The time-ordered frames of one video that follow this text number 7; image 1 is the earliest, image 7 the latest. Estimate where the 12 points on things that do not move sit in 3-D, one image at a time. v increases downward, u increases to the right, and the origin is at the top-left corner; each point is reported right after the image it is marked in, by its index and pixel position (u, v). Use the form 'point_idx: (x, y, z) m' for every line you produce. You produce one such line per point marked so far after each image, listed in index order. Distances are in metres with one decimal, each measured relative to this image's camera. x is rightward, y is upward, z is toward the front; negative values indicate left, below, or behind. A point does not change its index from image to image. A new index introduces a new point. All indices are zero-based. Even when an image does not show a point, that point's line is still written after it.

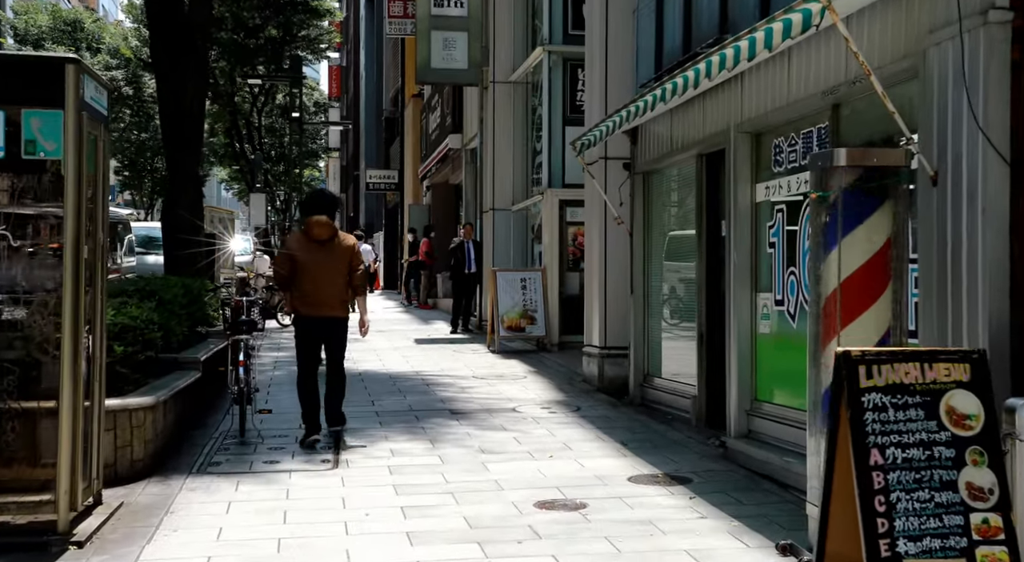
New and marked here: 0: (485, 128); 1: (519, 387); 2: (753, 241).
0: (-0.4, +2.4, +19.3) m
1: (+0.1, -1.1, +12.1) m
2: (+1.6, +0.3, +8.0) m
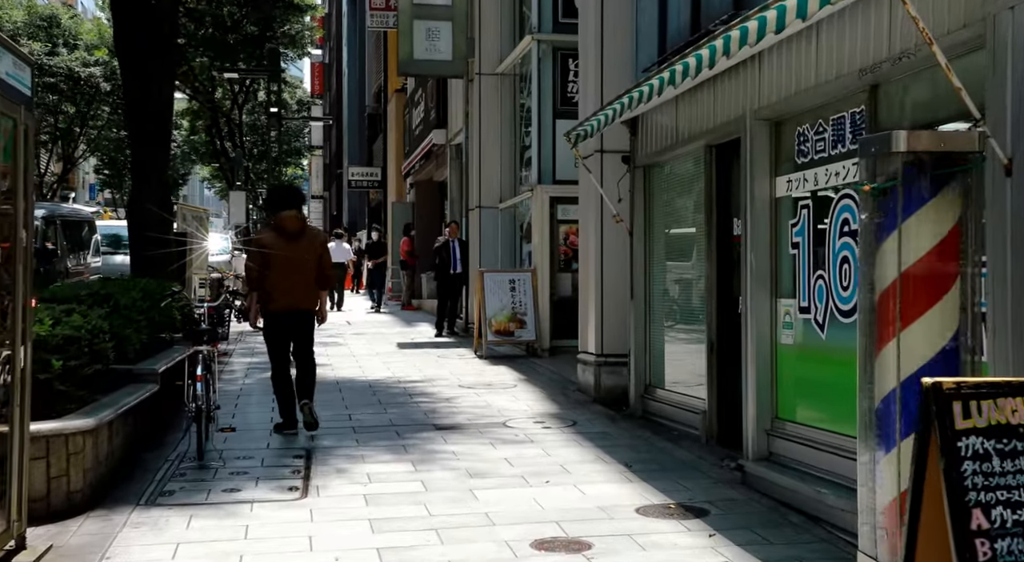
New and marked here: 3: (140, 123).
0: (-0.6, +2.4, +18.4) m
1: (0.0, -1.1, +11.2) m
2: (+1.6, +0.2, +7.2) m
3: (-4.1, +1.7, +13.3) m
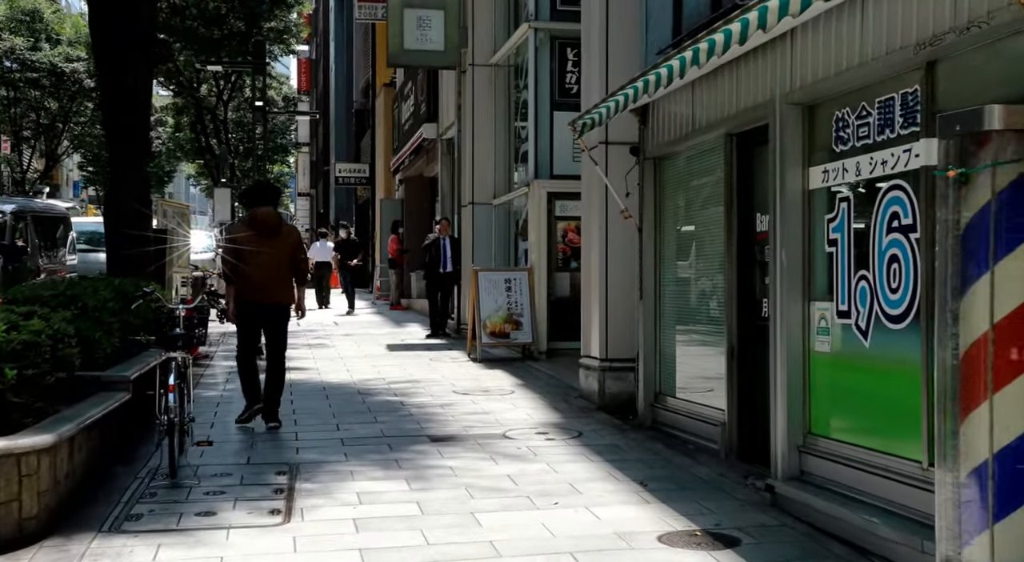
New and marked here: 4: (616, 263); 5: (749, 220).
0: (-0.7, +2.4, +17.7) m
1: (0.0, -1.1, +10.5) m
2: (+1.6, +0.2, +6.5) m
3: (-4.1, +1.7, +12.5) m
4: (+0.9, +0.2, +10.3) m
5: (+1.5, +0.4, +7.7) m
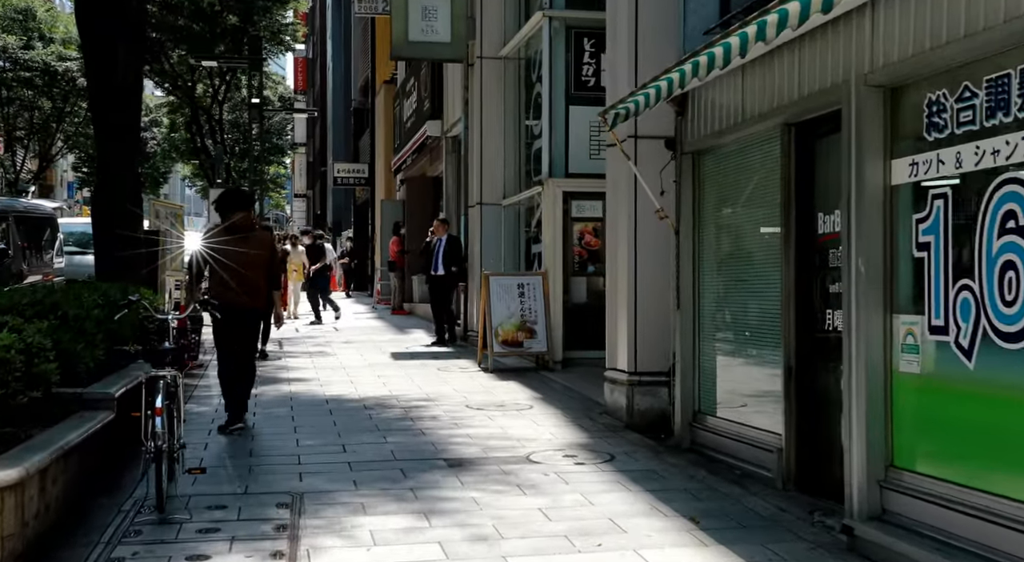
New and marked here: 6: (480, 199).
0: (-0.6, +2.4, +16.8) m
1: (+0.1, -1.1, +9.7) m
2: (+1.8, +0.2, +5.7) m
3: (-3.9, +1.7, +11.7) m
4: (+1.1, +0.1, +9.5) m
5: (+1.7, +0.3, +6.8) m
6: (-0.4, +1.1, +16.5) m
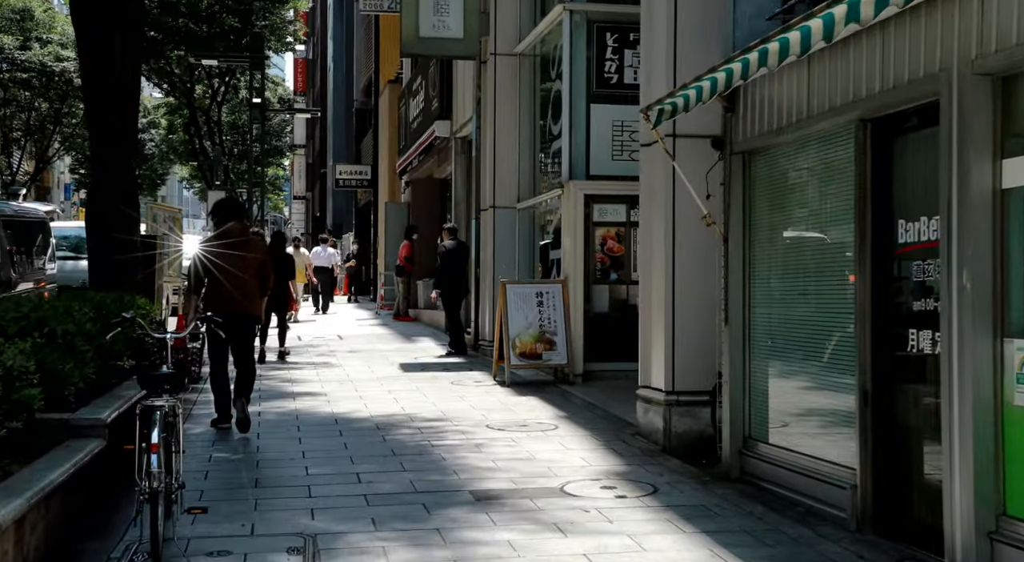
0: (-0.4, +2.3, +16.1) m
1: (+0.3, -1.2, +8.9) m
2: (+2.0, +0.1, +4.9) m
3: (-3.8, +1.6, +10.9) m
4: (+1.3, 0.0, +8.7) m
5: (+1.9, +0.3, +6.1) m
6: (-0.2, +1.0, +15.7) m
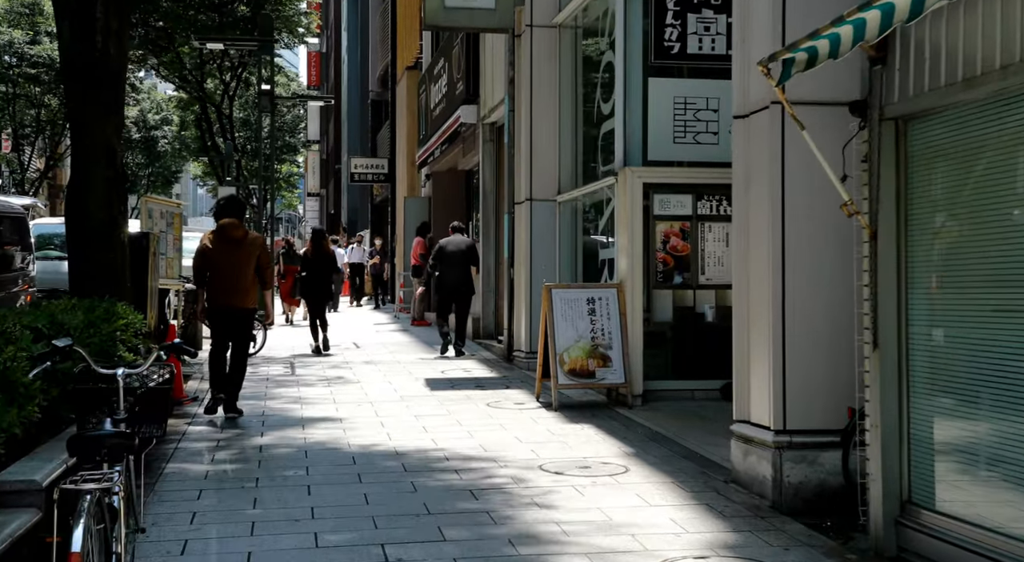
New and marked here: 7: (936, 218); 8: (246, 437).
0: (+0.1, +2.2, +14.2) m
1: (+0.7, -1.3, +7.0) m
2: (+2.3, +0.1, +3.0) m
3: (-3.4, +1.5, +9.0) m
4: (+1.6, 0.0, +6.8) m
5: (+2.2, +0.2, +4.1) m
6: (+0.2, +1.0, +13.8) m
7: (+1.9, +0.3, +5.4) m
8: (-2.1, -1.2, +9.3) m
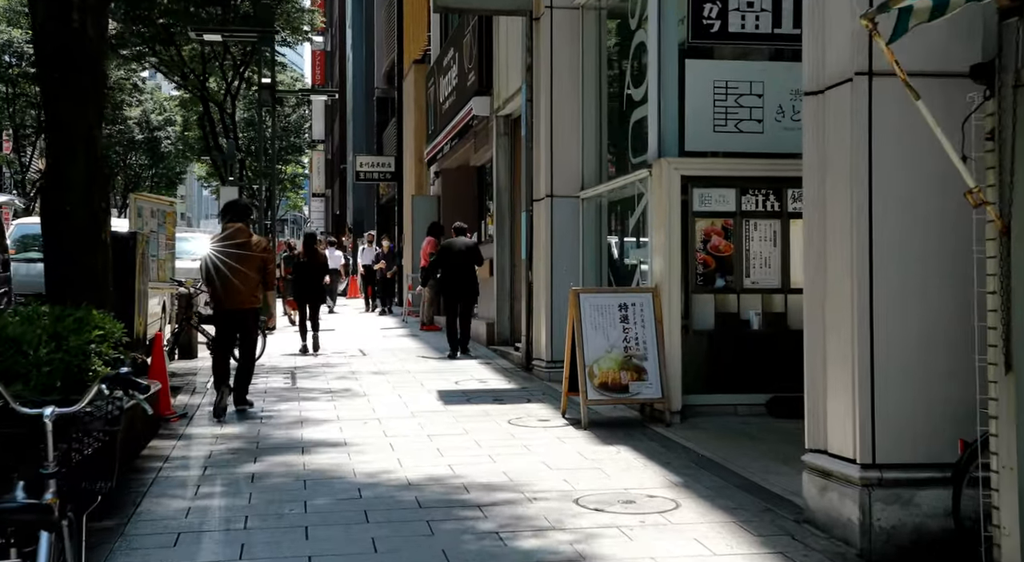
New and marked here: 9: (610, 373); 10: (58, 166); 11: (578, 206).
0: (+0.3, +2.2, +13.0) m
1: (+0.9, -1.3, +5.9) m
2: (+2.5, +0.1, +1.8) m
3: (-3.2, +1.5, +7.9) m
4: (+1.8, 0.0, +5.6) m
5: (+2.4, +0.2, +3.0) m
6: (+0.4, +1.0, +12.7) m
7: (+2.1, +0.3, +4.3) m
8: (-1.9, -1.2, +8.2) m
9: (+0.8, -0.7, +9.6) m
10: (-3.2, +1.0, +8.0) m
11: (+0.7, +0.8, +12.6) m
